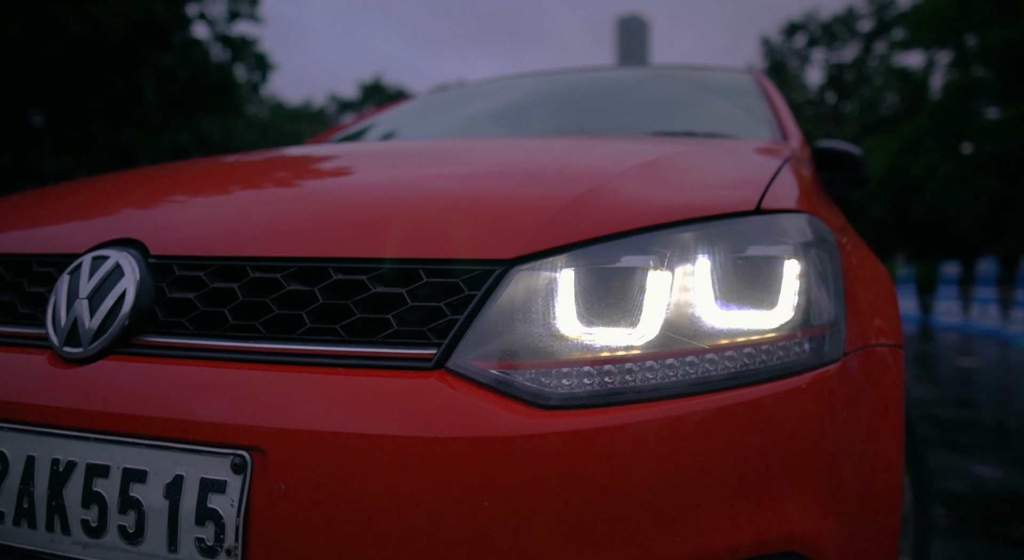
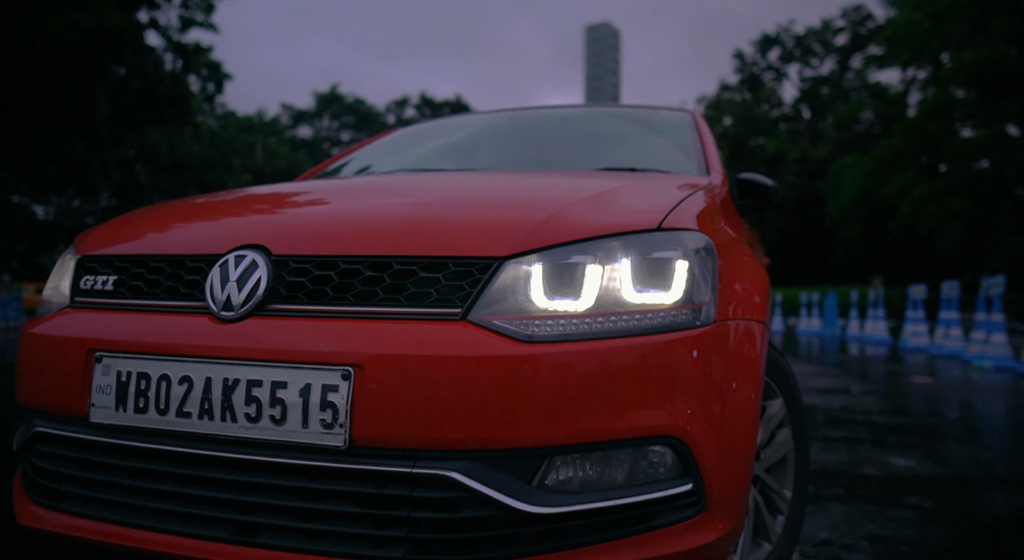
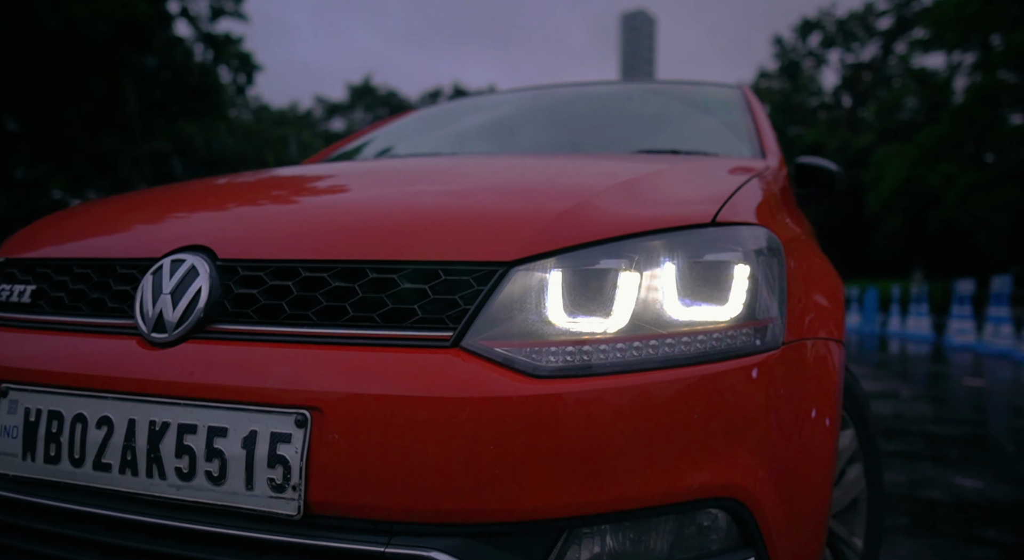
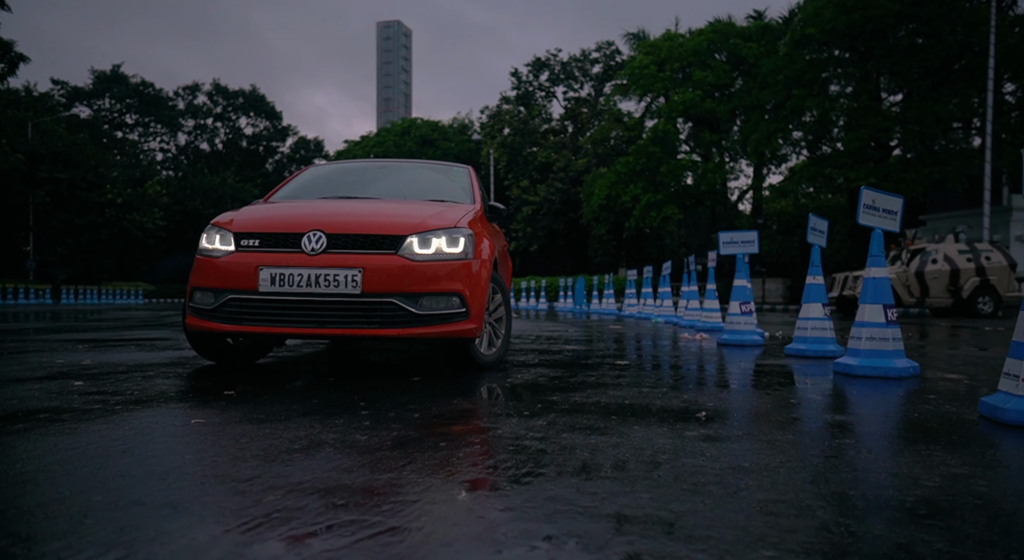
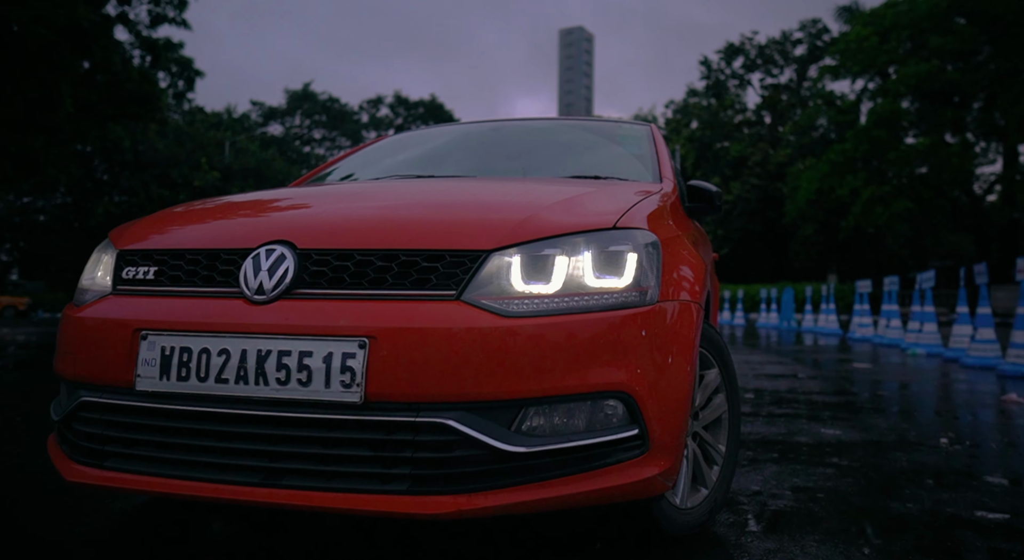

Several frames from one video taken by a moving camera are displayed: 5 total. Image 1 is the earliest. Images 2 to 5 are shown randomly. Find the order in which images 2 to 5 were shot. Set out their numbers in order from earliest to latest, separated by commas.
3, 2, 5, 4
